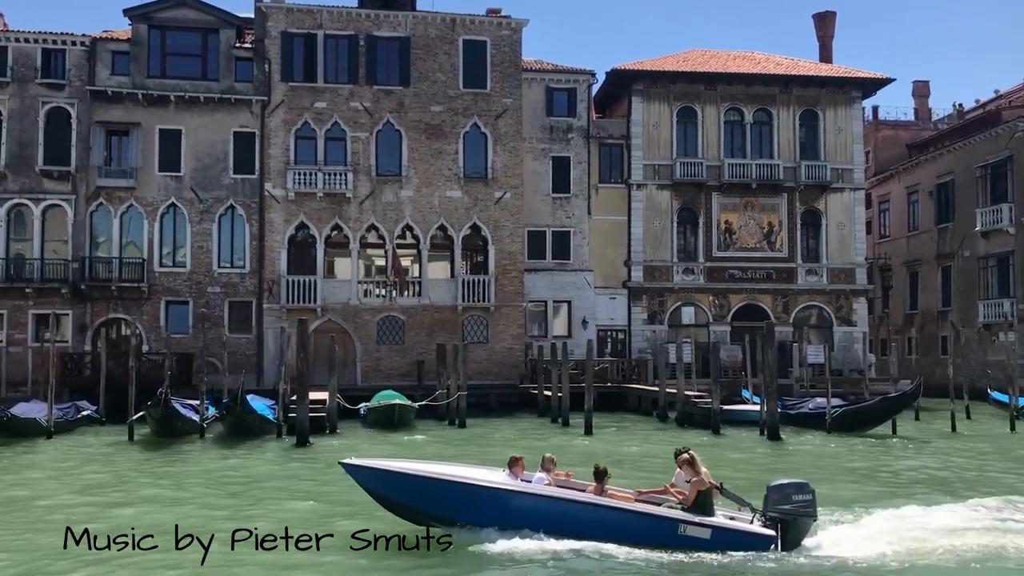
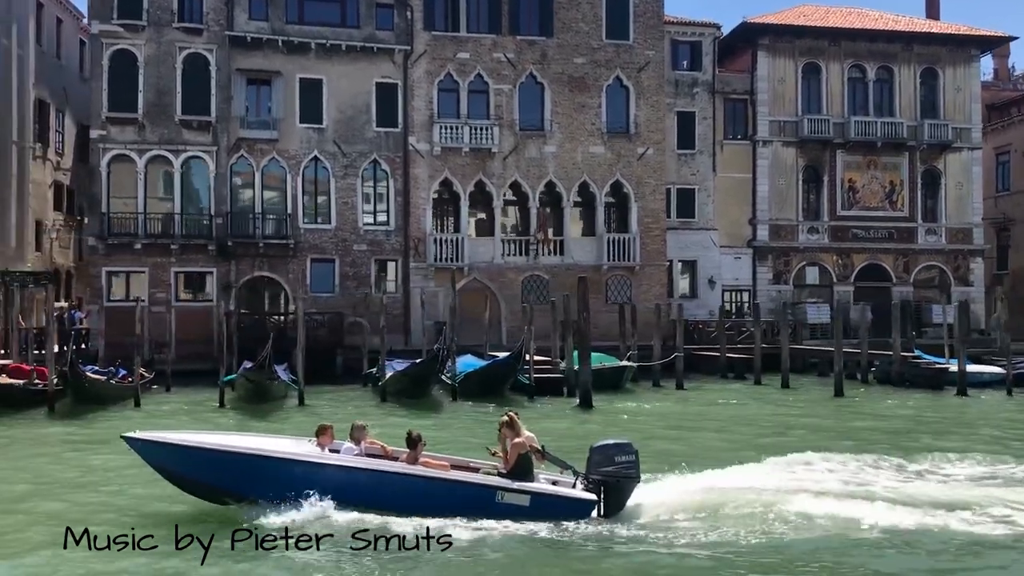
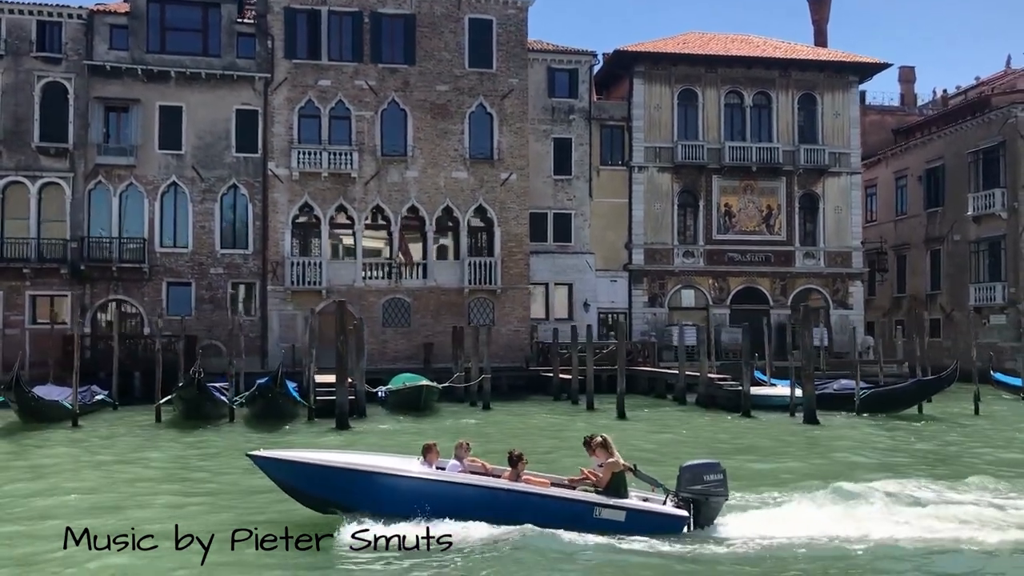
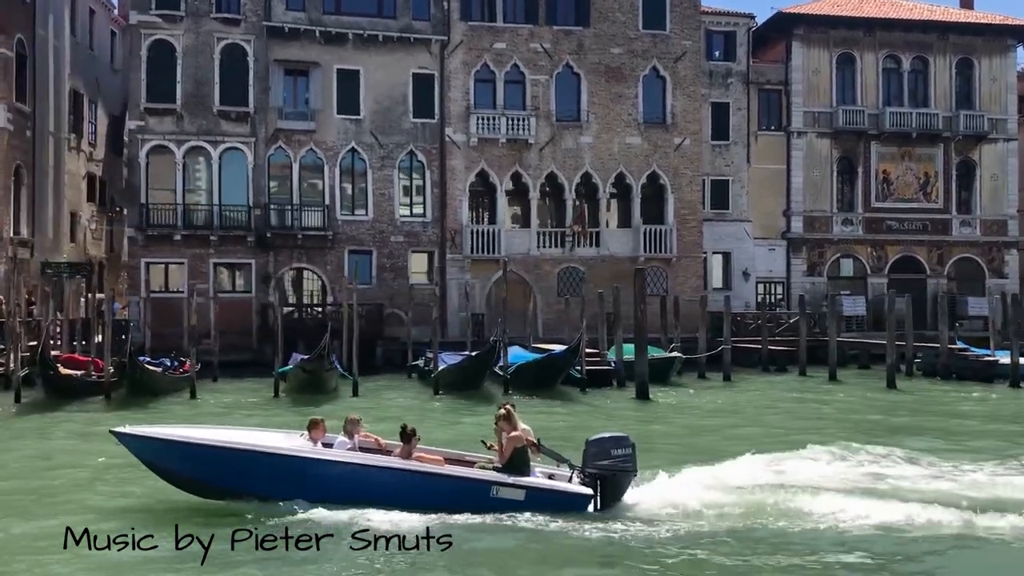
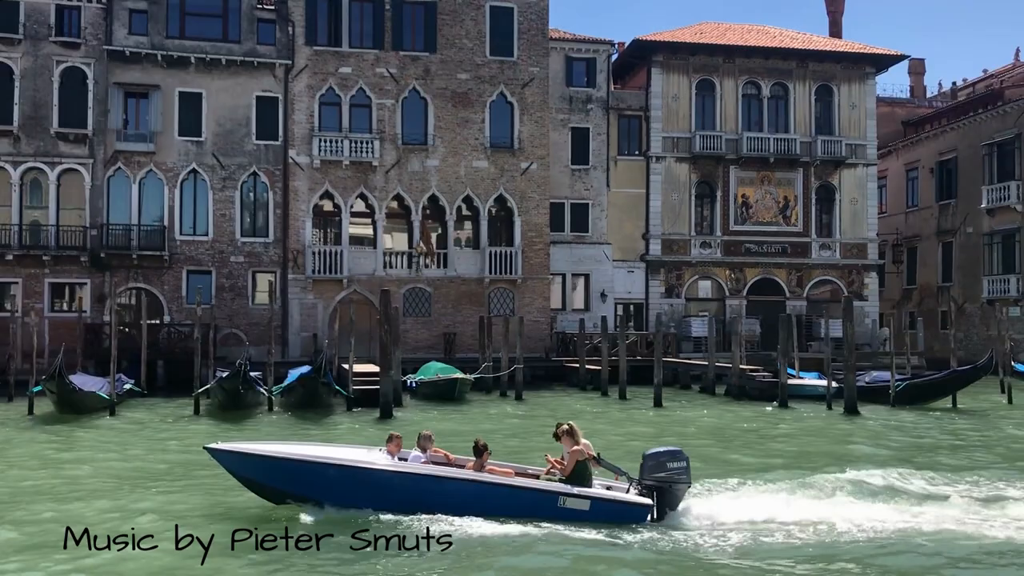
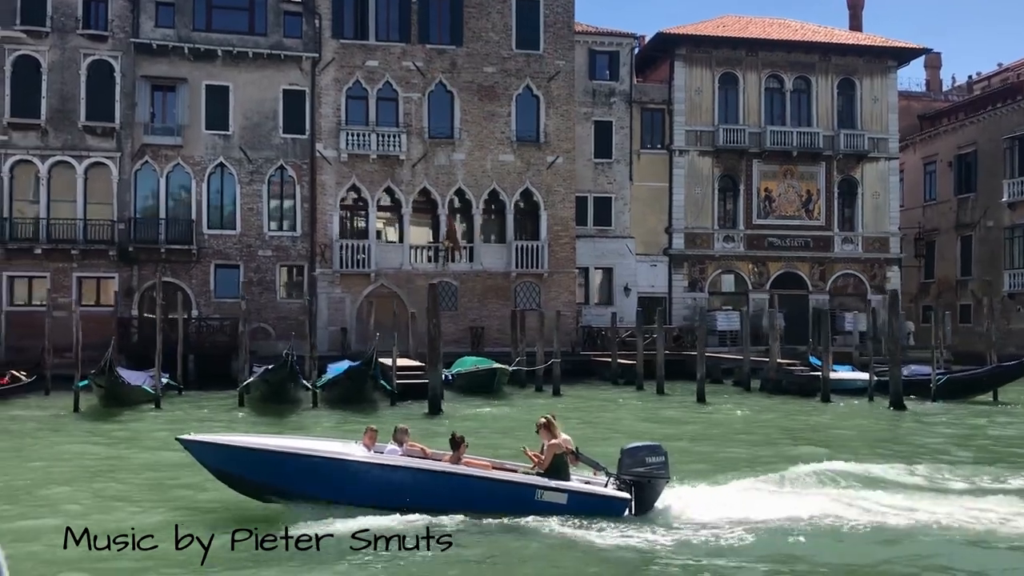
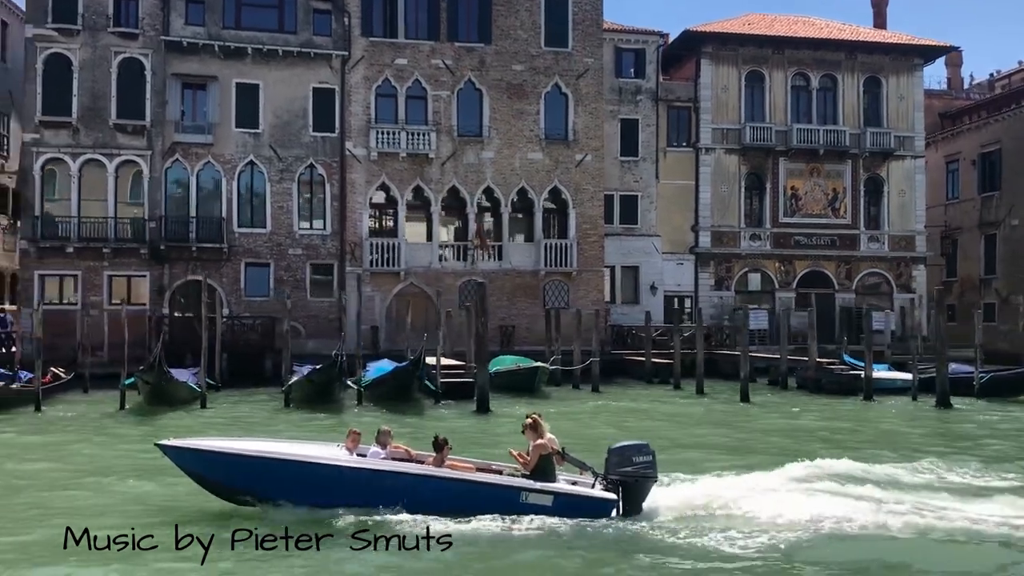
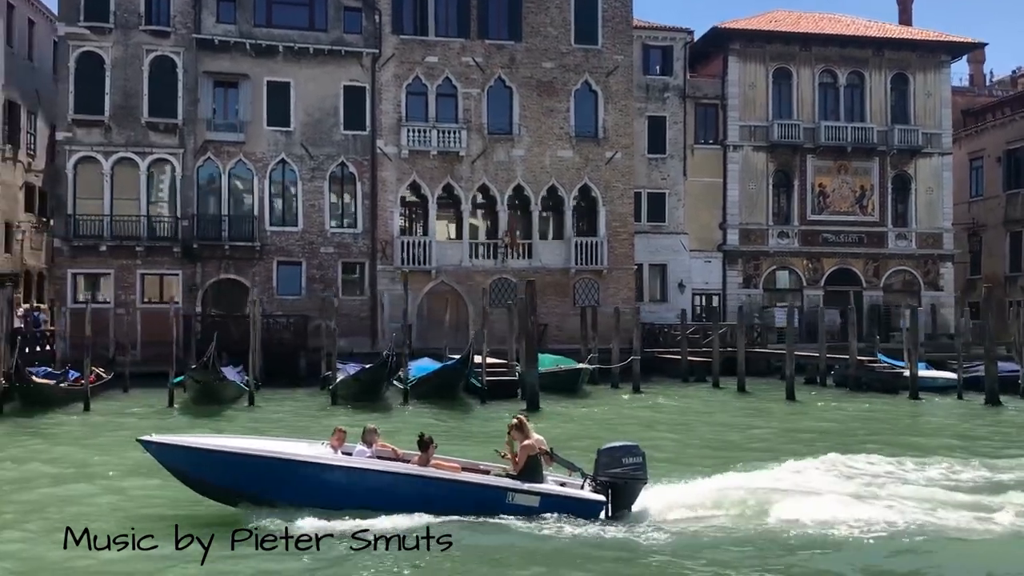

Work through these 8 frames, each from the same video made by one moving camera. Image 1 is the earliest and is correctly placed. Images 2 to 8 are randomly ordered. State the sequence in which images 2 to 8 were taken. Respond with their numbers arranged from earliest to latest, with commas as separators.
3, 5, 6, 7, 8, 2, 4
